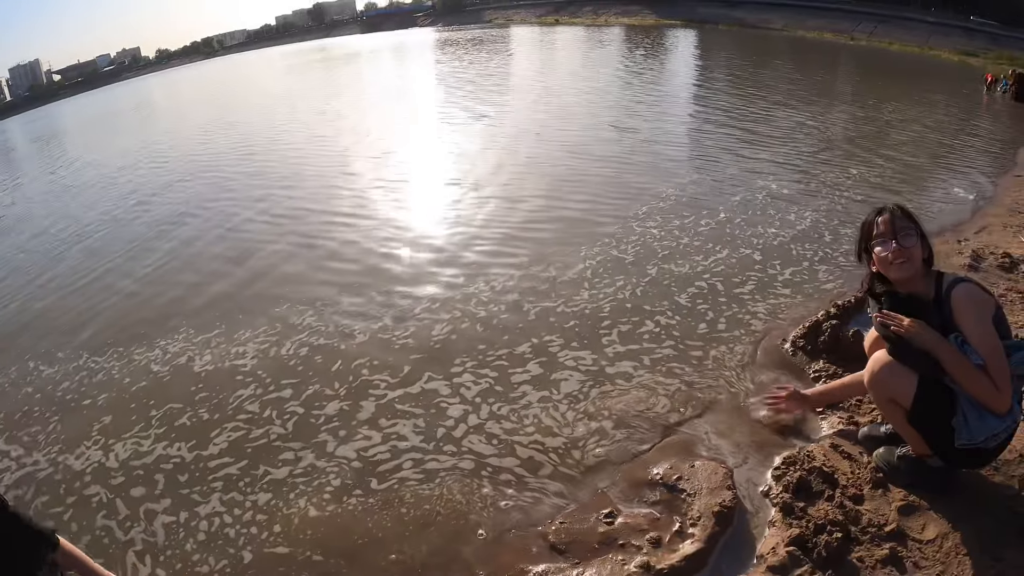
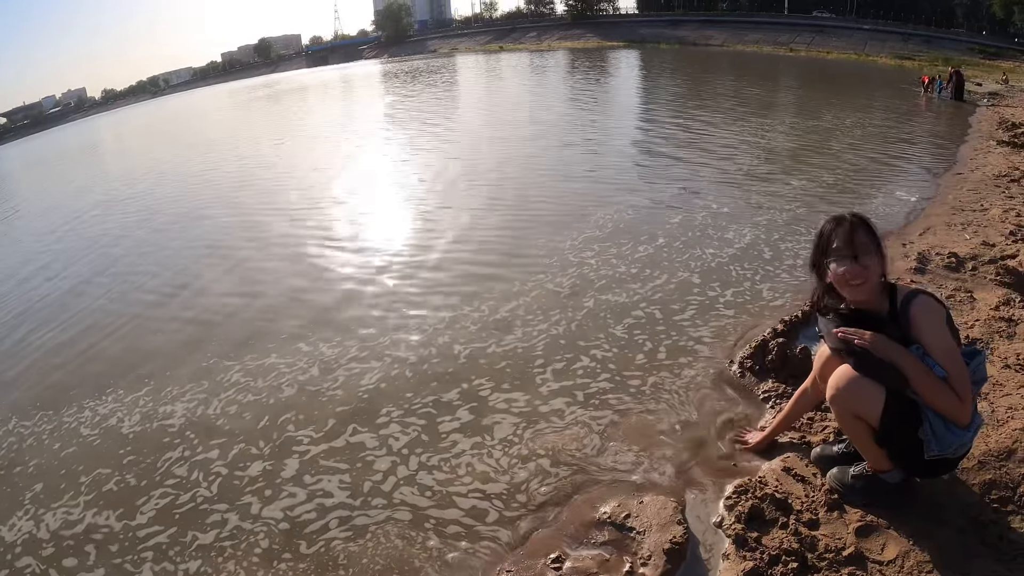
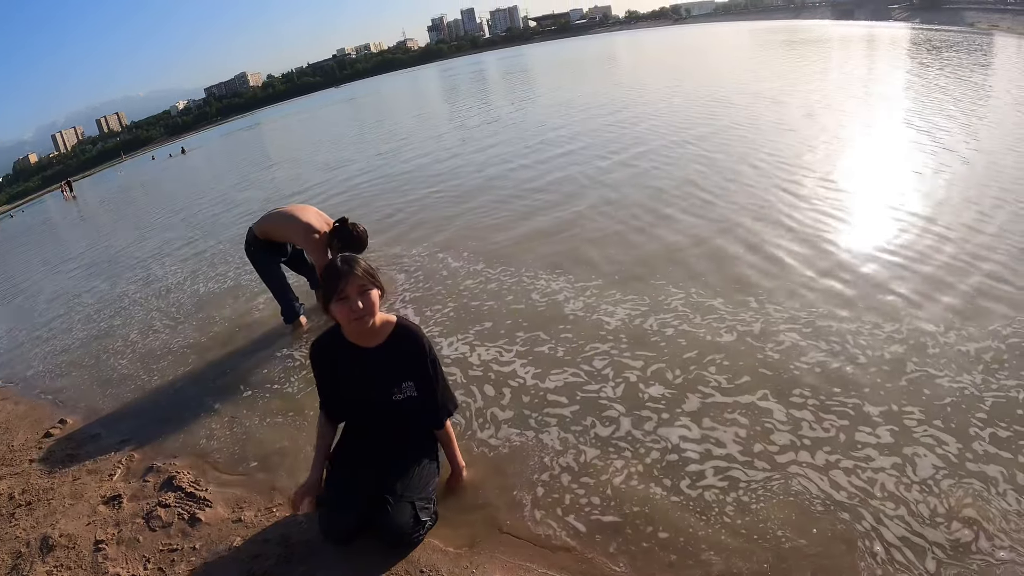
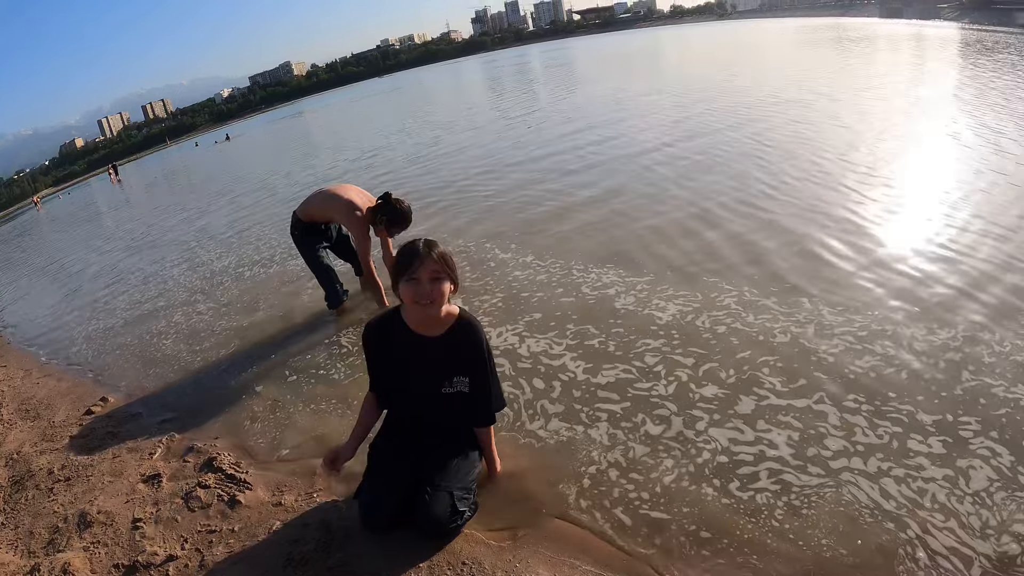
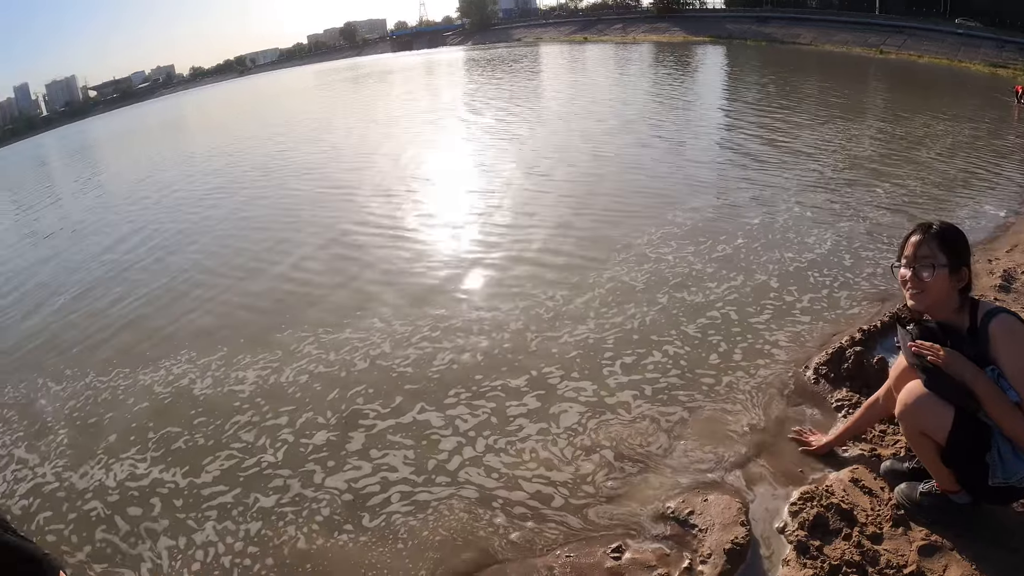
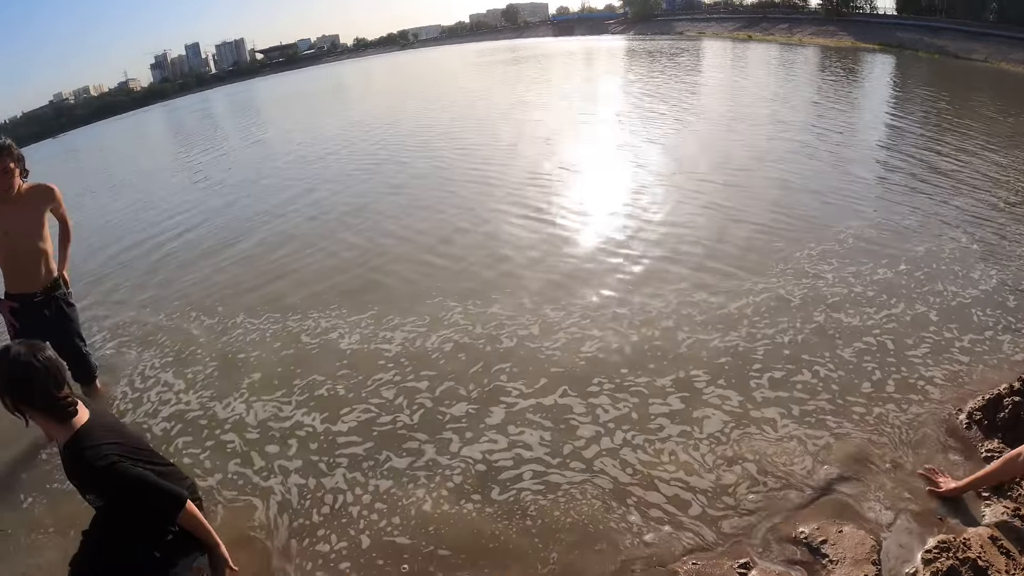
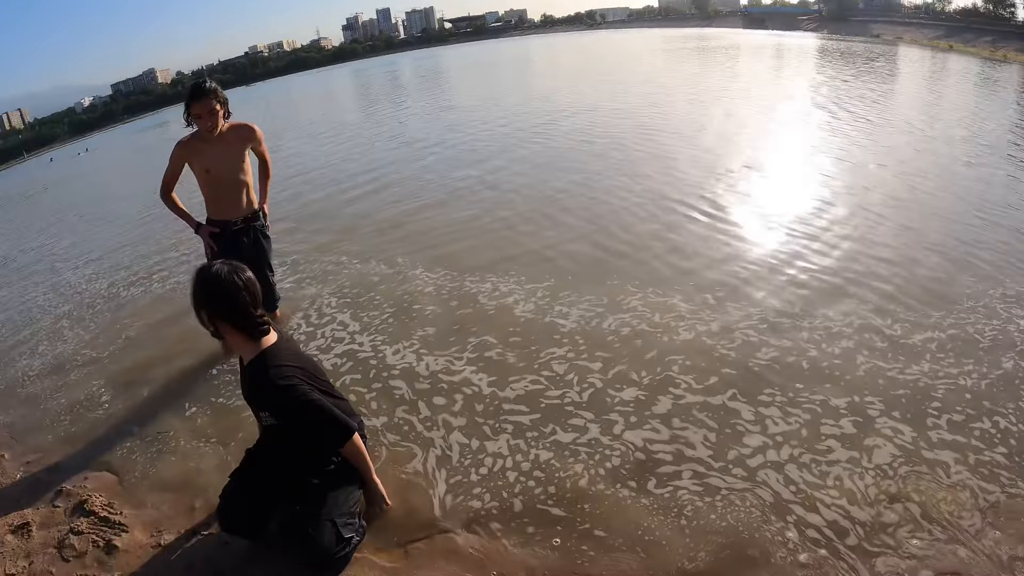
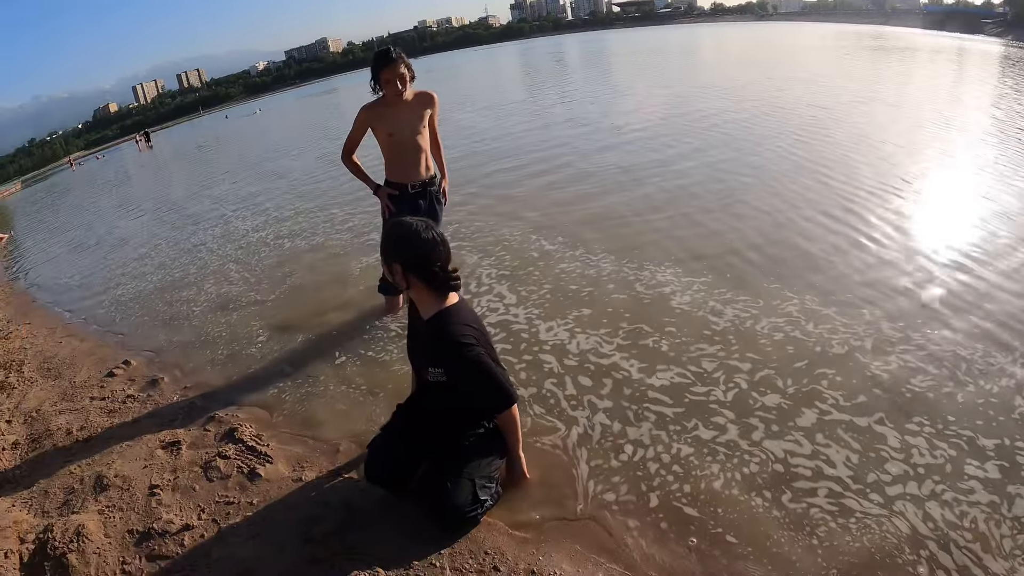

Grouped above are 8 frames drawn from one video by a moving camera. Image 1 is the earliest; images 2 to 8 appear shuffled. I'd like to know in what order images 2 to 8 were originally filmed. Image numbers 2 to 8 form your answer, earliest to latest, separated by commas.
2, 5, 6, 7, 8, 4, 3
